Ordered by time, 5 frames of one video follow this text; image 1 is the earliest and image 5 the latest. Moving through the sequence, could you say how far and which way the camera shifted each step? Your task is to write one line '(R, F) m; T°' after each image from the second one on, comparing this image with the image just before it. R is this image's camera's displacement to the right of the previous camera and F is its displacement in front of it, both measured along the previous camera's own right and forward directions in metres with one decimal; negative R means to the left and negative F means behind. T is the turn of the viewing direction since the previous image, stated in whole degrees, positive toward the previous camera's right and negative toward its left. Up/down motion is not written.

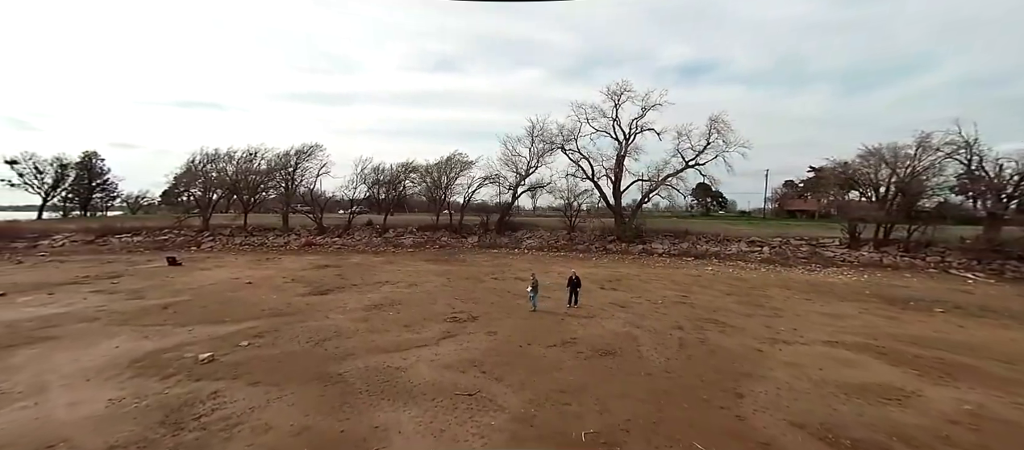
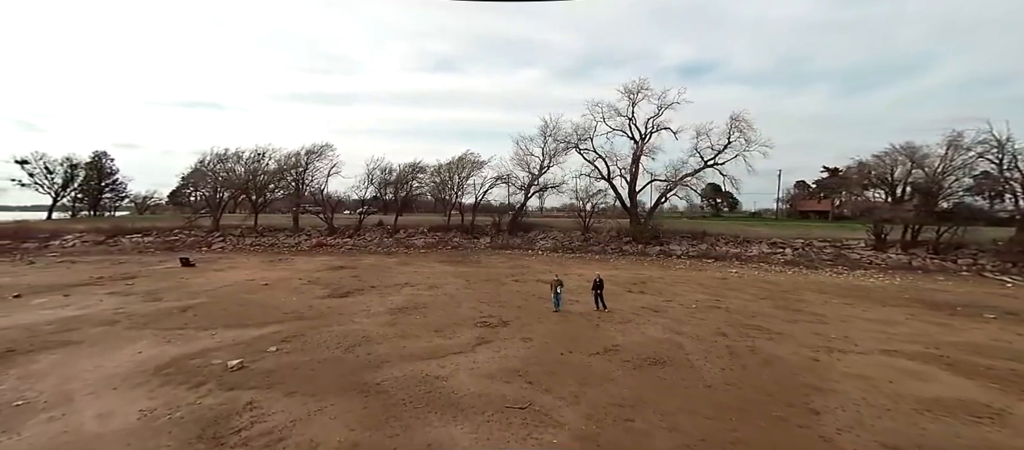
(-0.8, +0.5) m; 0°
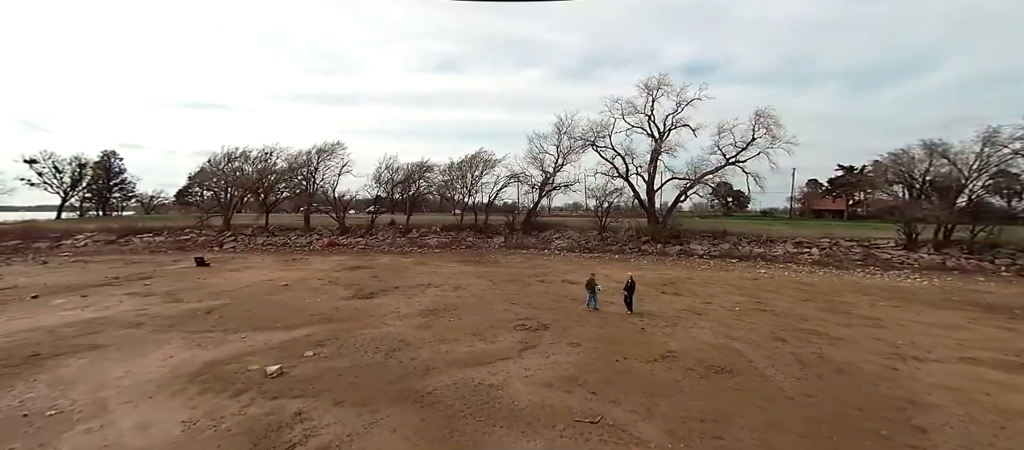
(-1.0, +0.5) m; 0°
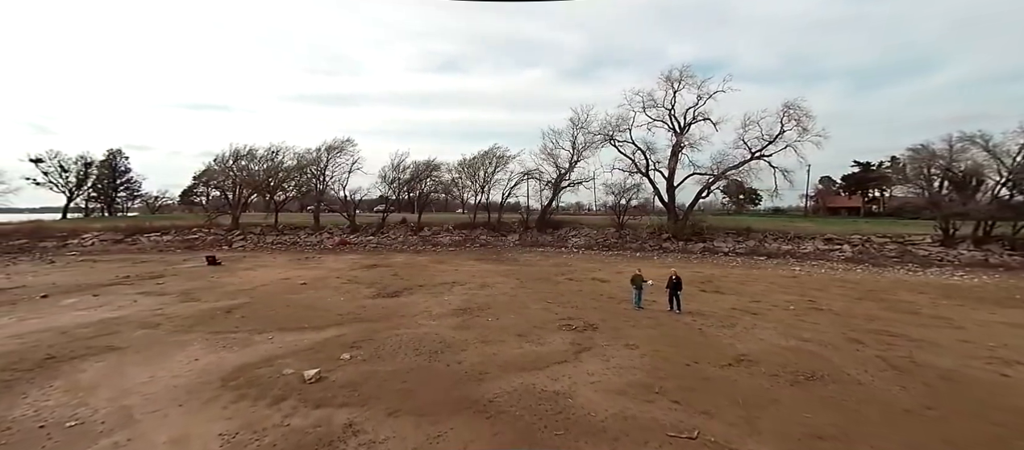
(-1.1, +0.8) m; 0°
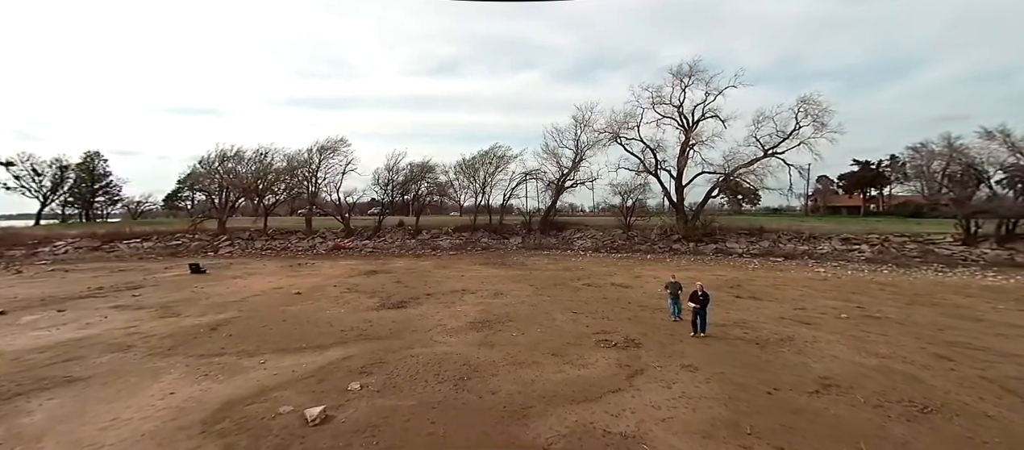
(-0.9, +1.4) m; +1°
